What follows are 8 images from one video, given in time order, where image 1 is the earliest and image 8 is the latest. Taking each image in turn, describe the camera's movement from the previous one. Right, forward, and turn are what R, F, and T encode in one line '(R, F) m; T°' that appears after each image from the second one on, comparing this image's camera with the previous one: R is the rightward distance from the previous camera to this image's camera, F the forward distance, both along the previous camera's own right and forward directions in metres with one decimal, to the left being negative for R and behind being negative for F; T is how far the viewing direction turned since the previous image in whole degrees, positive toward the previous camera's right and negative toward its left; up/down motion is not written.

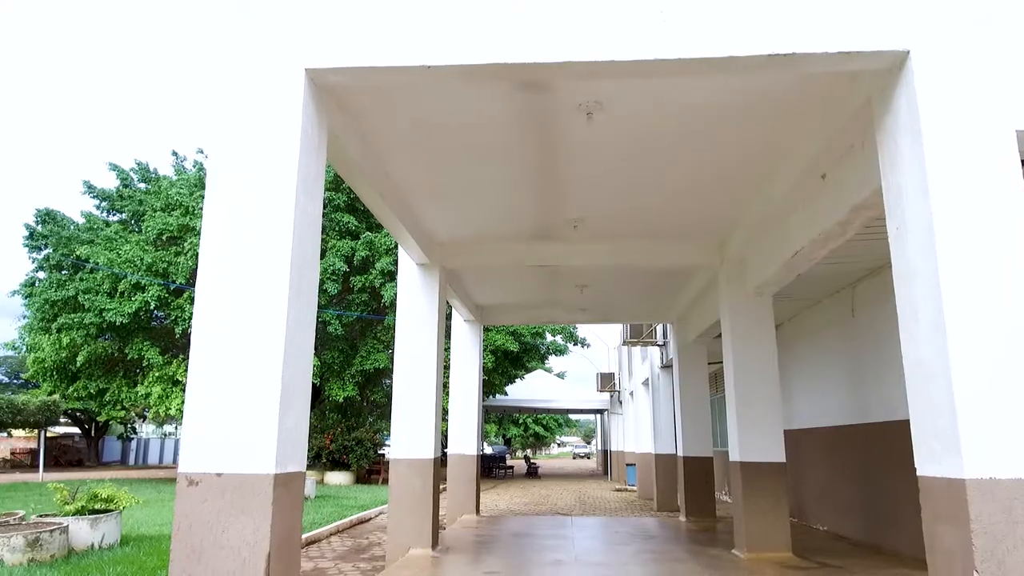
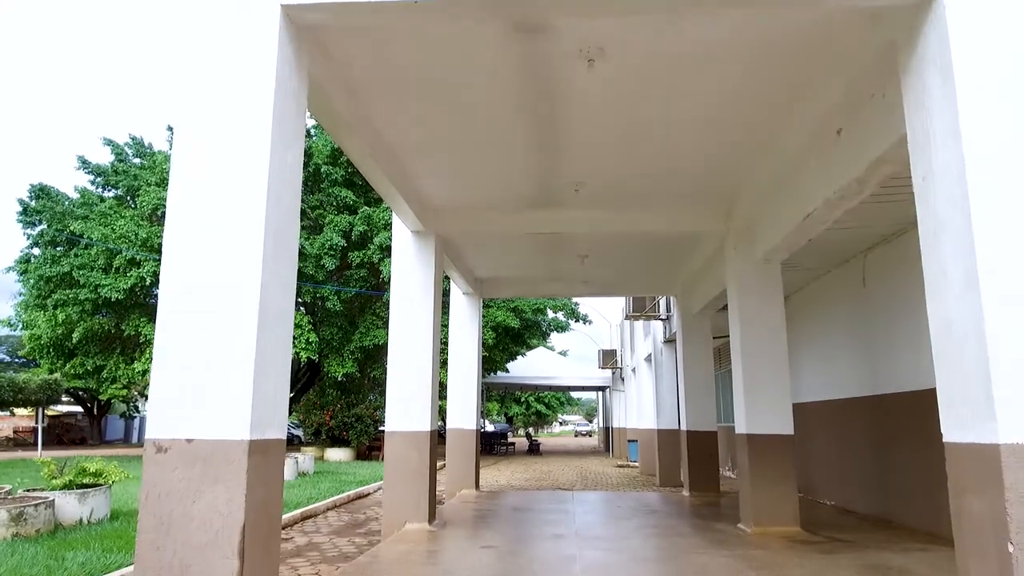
(0.0, +0.2) m; 0°
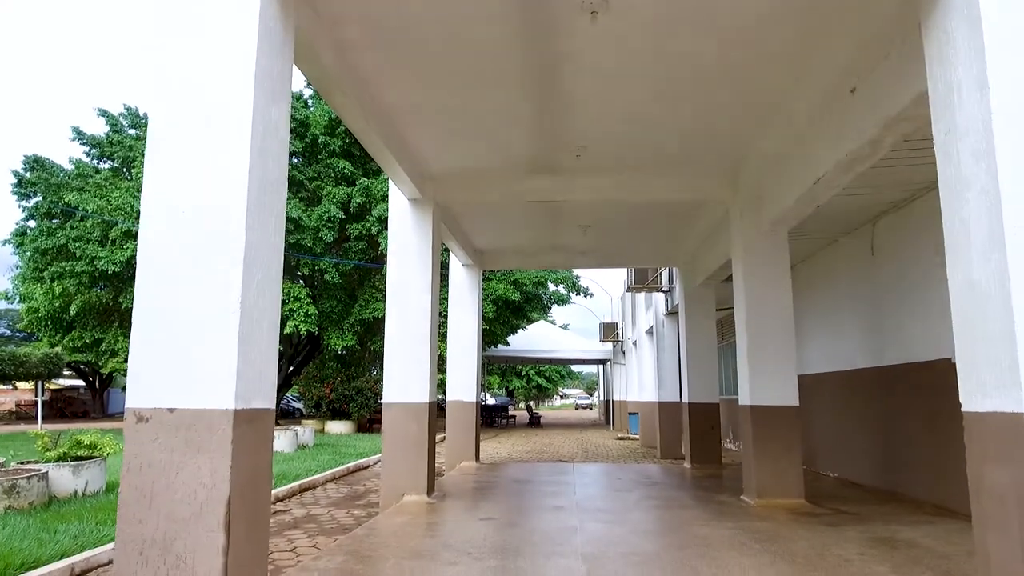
(0.0, +0.2) m; 0°
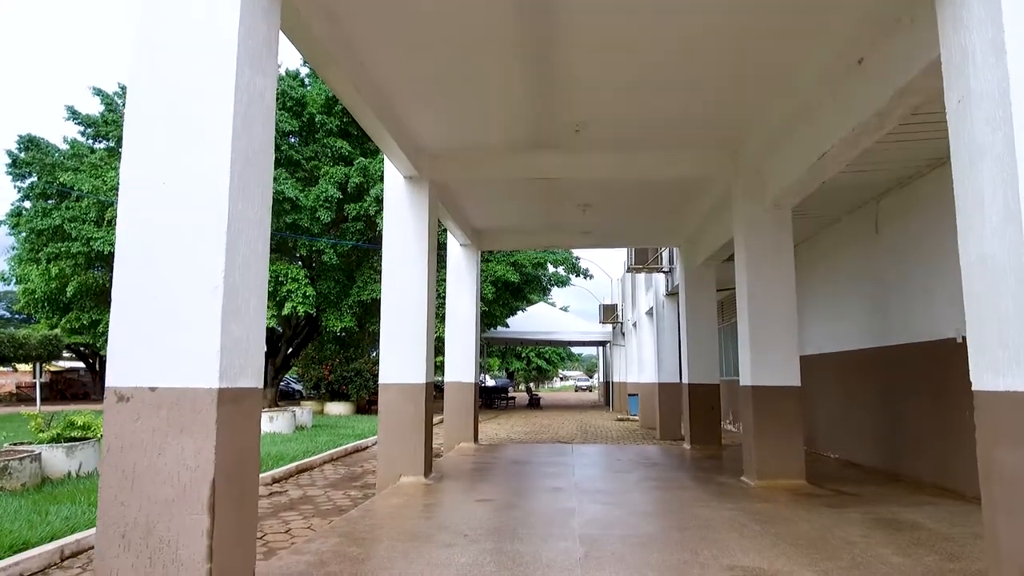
(0.0, +0.1) m; 0°
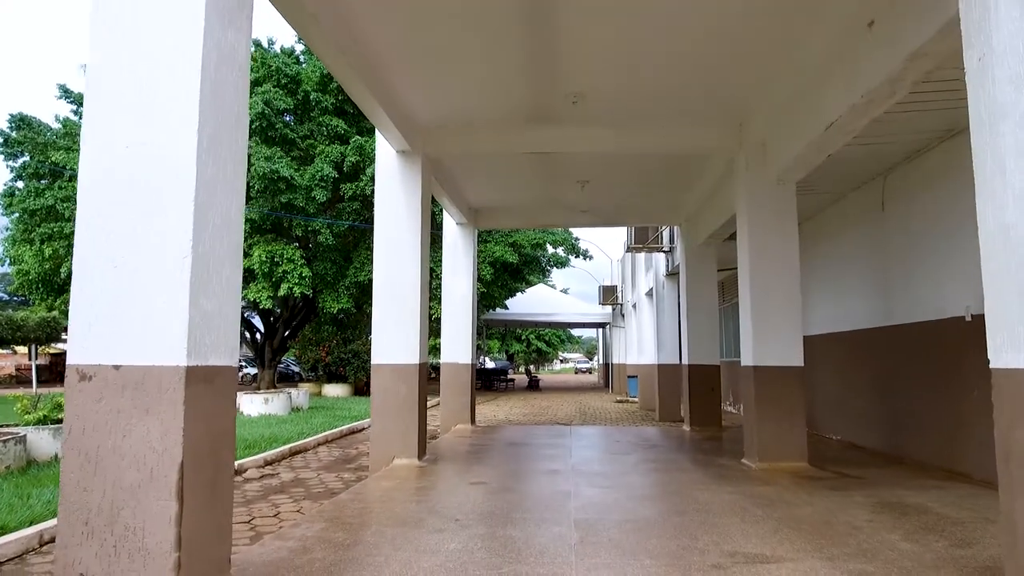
(0.0, +0.2) m; 0°
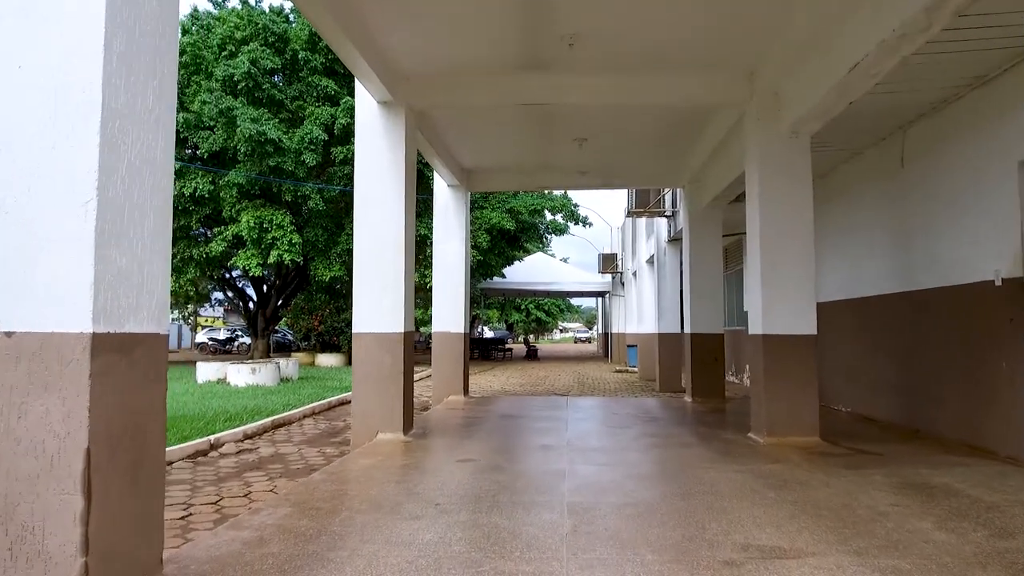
(+0.1, +0.4) m; 0°
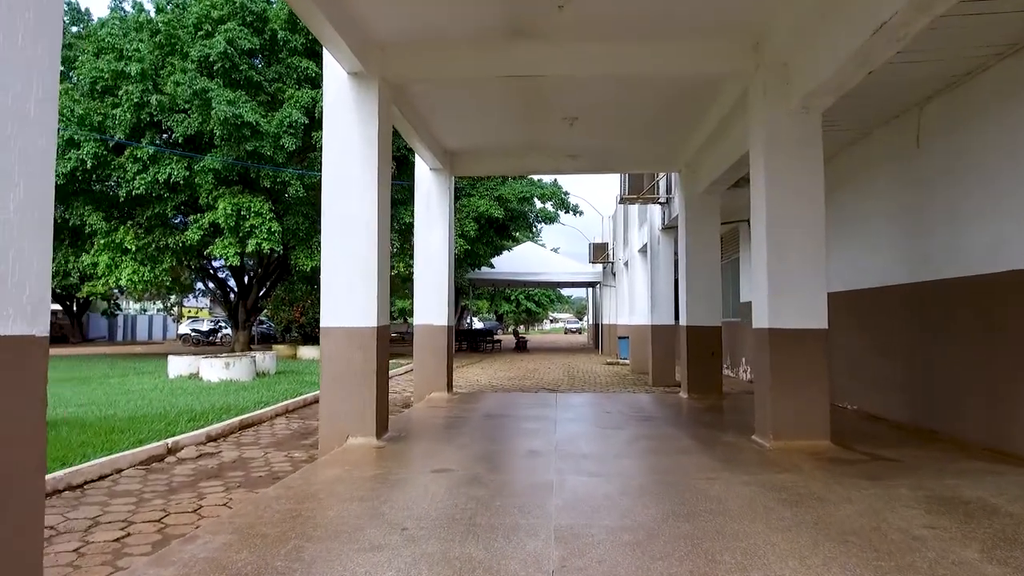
(0.0, +0.5) m; +1°
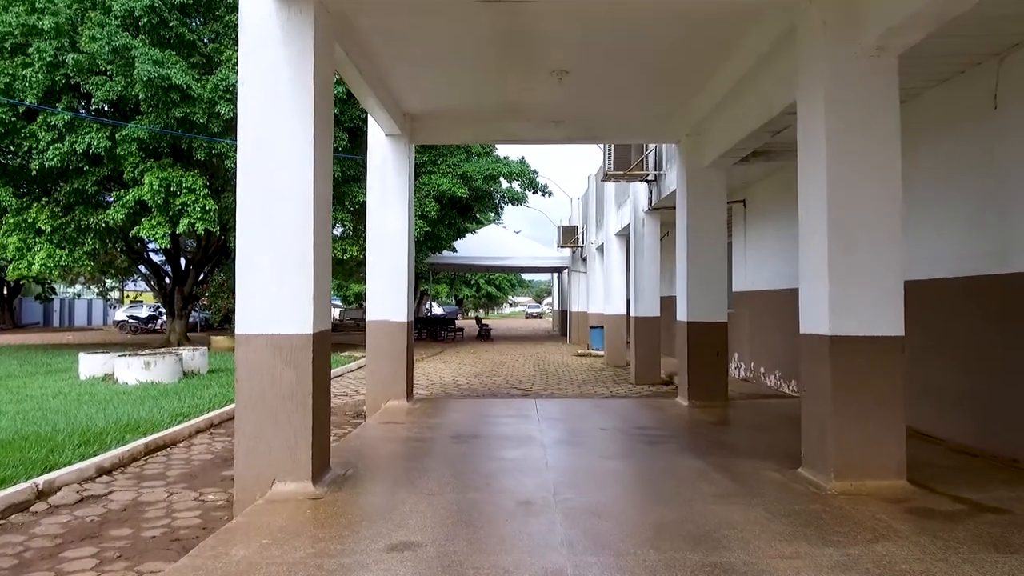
(-0.1, +1.3) m; +3°
